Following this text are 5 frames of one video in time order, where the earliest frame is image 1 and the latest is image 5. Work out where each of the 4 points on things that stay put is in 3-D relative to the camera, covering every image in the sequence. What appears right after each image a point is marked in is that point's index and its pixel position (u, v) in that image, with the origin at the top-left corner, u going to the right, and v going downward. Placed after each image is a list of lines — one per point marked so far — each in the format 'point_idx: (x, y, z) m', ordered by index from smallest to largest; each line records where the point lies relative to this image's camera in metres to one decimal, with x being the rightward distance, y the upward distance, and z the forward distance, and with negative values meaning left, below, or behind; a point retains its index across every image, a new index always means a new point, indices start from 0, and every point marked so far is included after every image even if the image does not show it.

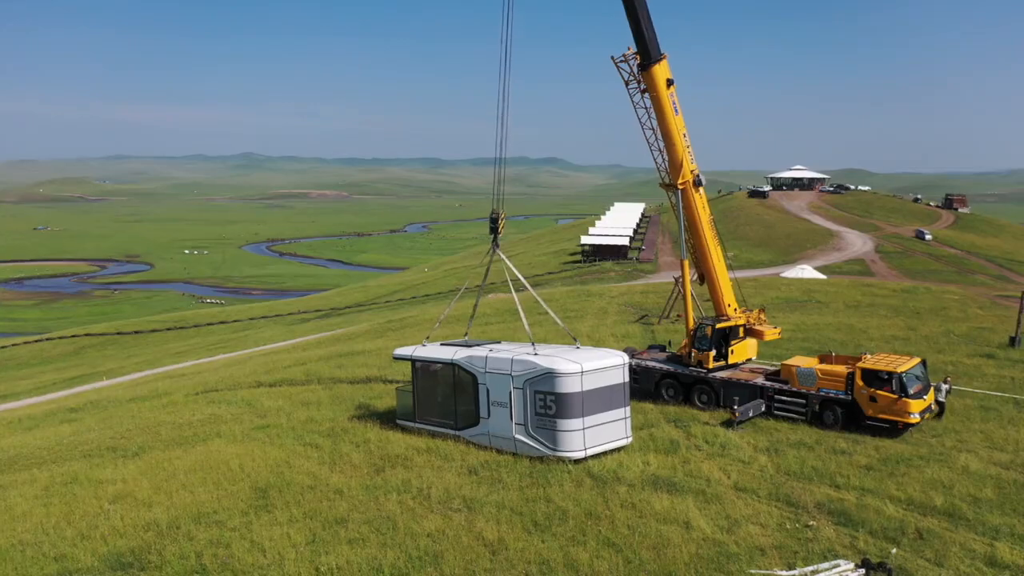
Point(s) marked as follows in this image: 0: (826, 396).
0: (+7.9, -2.7, +18.4) m
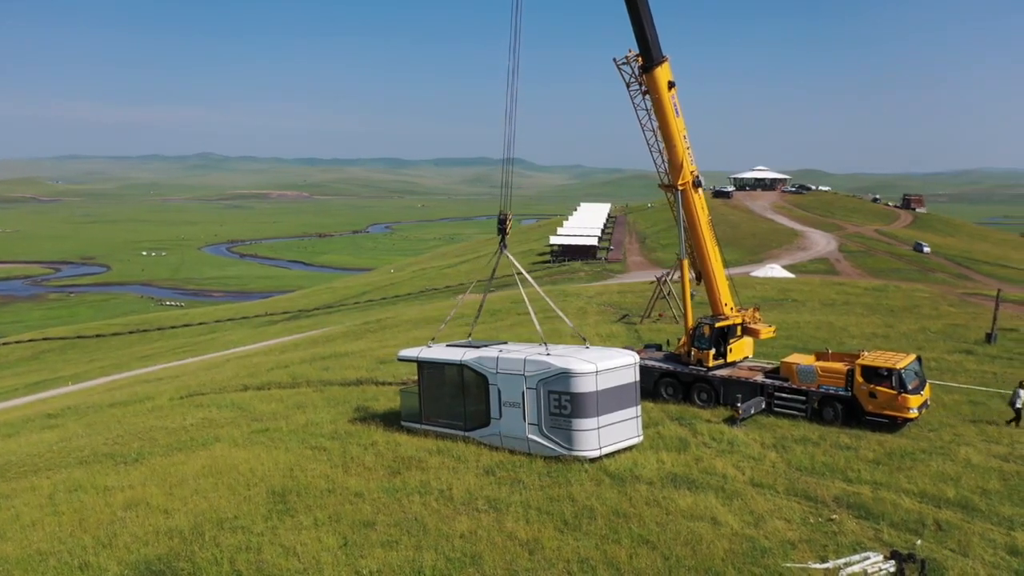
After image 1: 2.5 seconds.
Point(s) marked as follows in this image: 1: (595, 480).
0: (+8.0, -2.7, +18.8) m
1: (+1.6, -3.6, +13.9) m
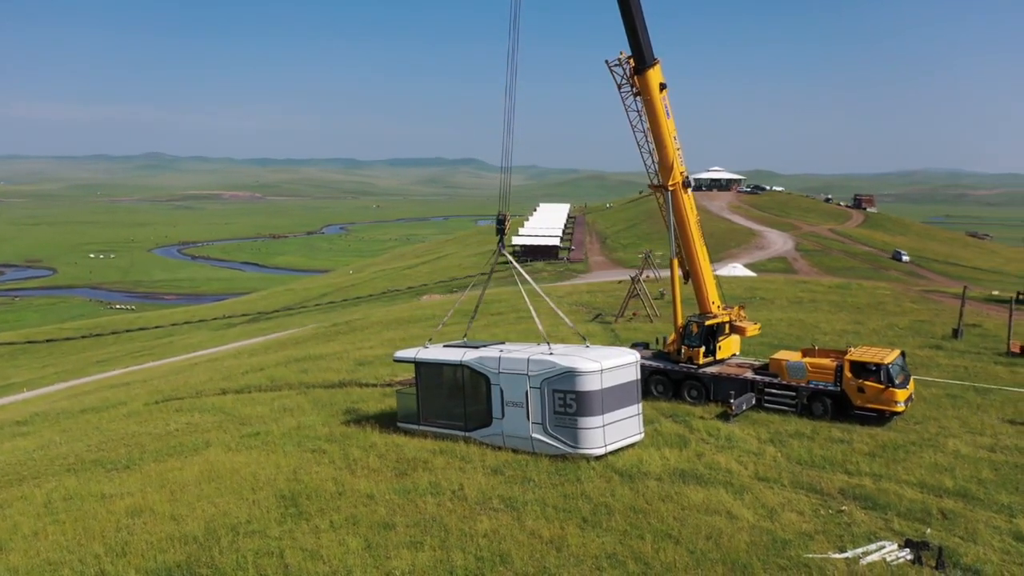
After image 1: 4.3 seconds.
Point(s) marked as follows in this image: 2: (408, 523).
0: (+7.9, -2.6, +19.3) m
1: (+1.8, -3.6, +14.0) m
2: (-1.6, -3.7, +11.6) m
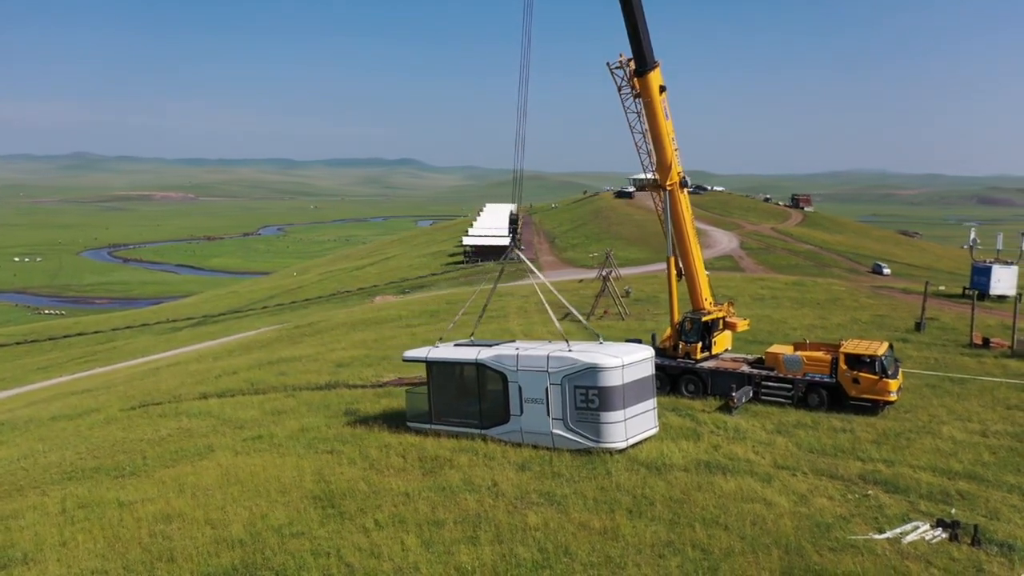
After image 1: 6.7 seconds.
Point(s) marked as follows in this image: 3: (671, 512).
0: (+8.1, -2.5, +20.0) m
1: (+2.3, -3.5, +14.4) m
2: (-0.9, -3.7, +11.8) m
3: (+2.5, -3.6, +11.7) m
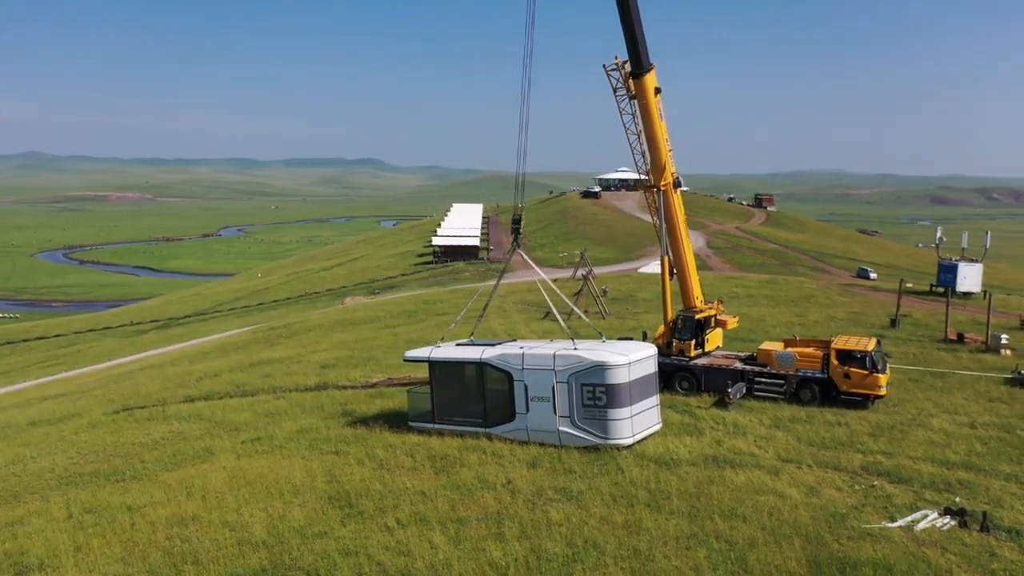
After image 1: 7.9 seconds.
0: (+8.1, -2.4, +20.5) m
1: (+2.6, -3.5, +14.7) m
2: (-0.6, -3.7, +11.9) m
3: (+2.9, -3.5, +12.0) m
